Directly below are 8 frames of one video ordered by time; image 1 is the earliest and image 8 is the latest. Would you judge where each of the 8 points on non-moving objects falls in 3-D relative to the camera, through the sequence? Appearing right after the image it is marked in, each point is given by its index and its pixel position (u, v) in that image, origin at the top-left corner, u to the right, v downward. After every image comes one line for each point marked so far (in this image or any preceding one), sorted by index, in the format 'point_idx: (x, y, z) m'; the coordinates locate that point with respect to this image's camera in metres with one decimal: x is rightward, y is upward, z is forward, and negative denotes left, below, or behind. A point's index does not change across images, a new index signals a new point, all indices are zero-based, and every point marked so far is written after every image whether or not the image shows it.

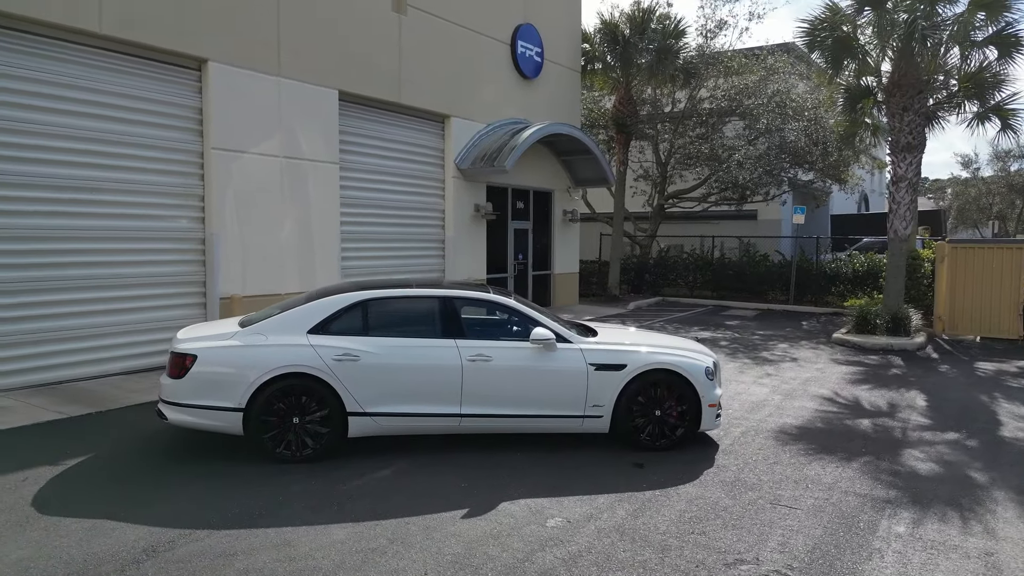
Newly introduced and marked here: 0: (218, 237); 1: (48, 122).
0: (-4.0, +0.7, +10.2) m
1: (-5.3, +1.9, +8.6) m
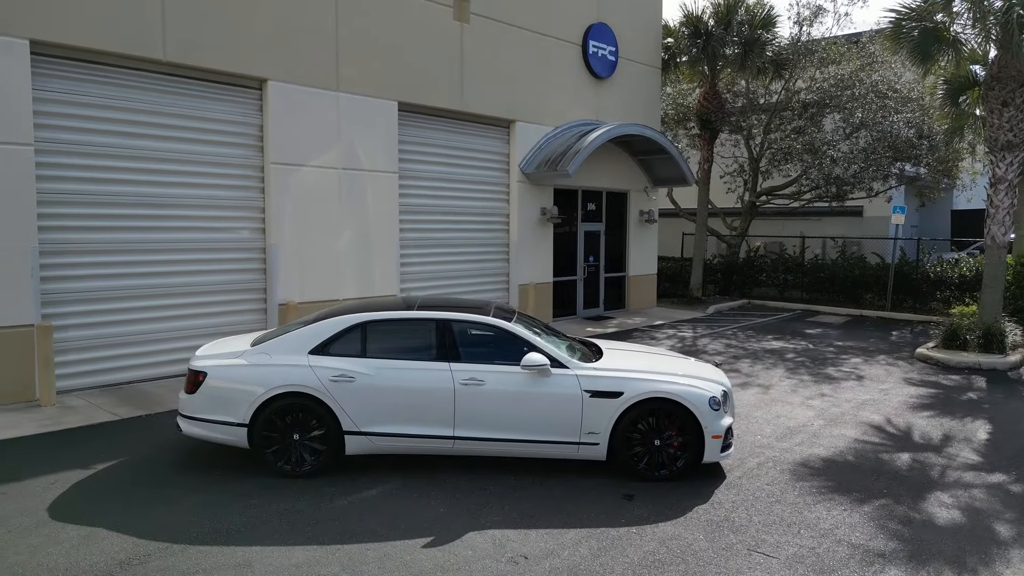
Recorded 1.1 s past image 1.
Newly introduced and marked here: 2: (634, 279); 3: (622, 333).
0: (-3.4, +0.6, +10.8) m
1: (-4.9, +1.8, +9.4) m
2: (+2.9, +0.2, +17.9) m
3: (+2.2, -0.9, +14.8) m
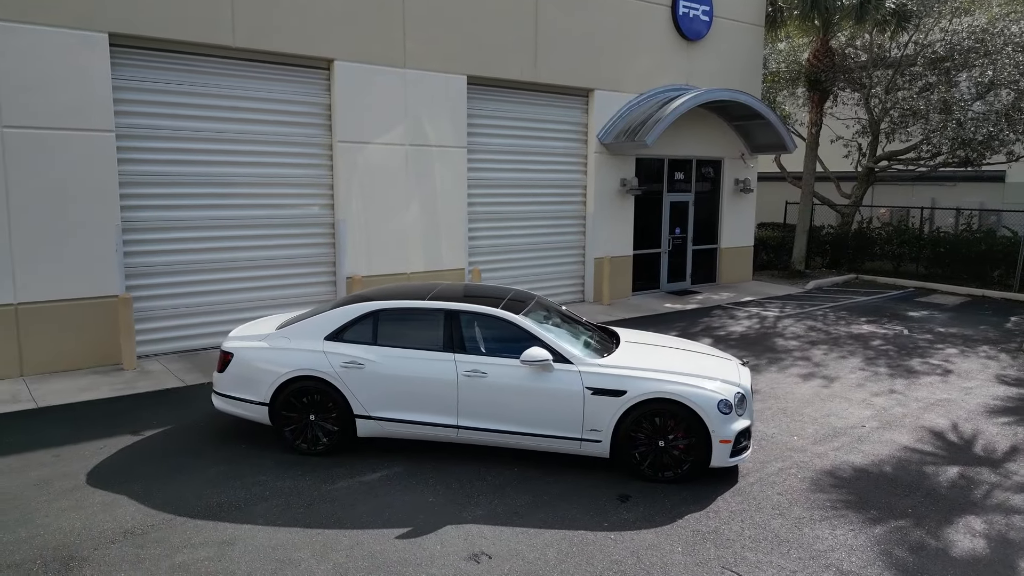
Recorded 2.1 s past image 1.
0: (-2.5, +1.0, +11.2) m
1: (-4.2, +2.1, +10.0) m
2: (+4.9, +0.8, +17.2) m
3: (+3.6, -0.4, +14.3) m
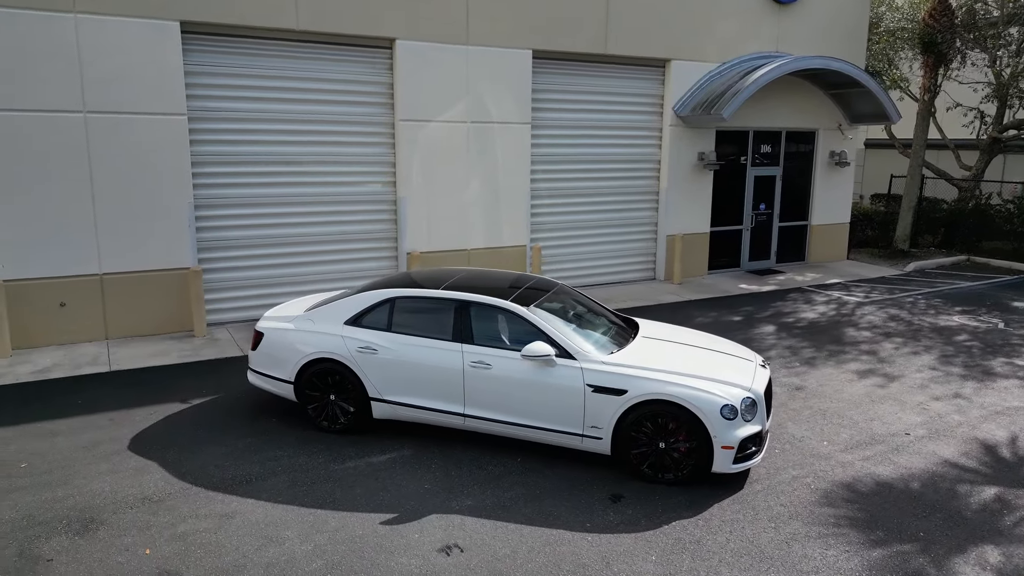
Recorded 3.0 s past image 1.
0: (-1.6, +1.4, +11.5) m
1: (-3.5, +2.5, +10.5) m
2: (+6.6, +1.3, +16.2) m
3: (+4.9, -0.1, +13.7) m
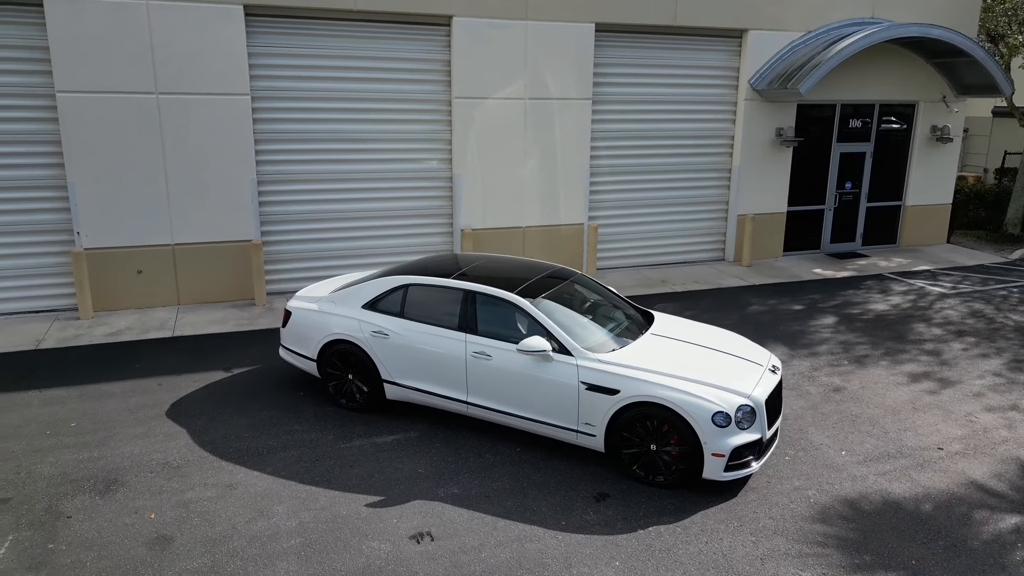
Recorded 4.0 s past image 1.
0: (-0.8, +1.7, +11.6) m
1: (-2.8, +2.9, +10.9) m
2: (+8.1, +1.6, +15.1) m
3: (+5.9, +0.2, +12.9) m
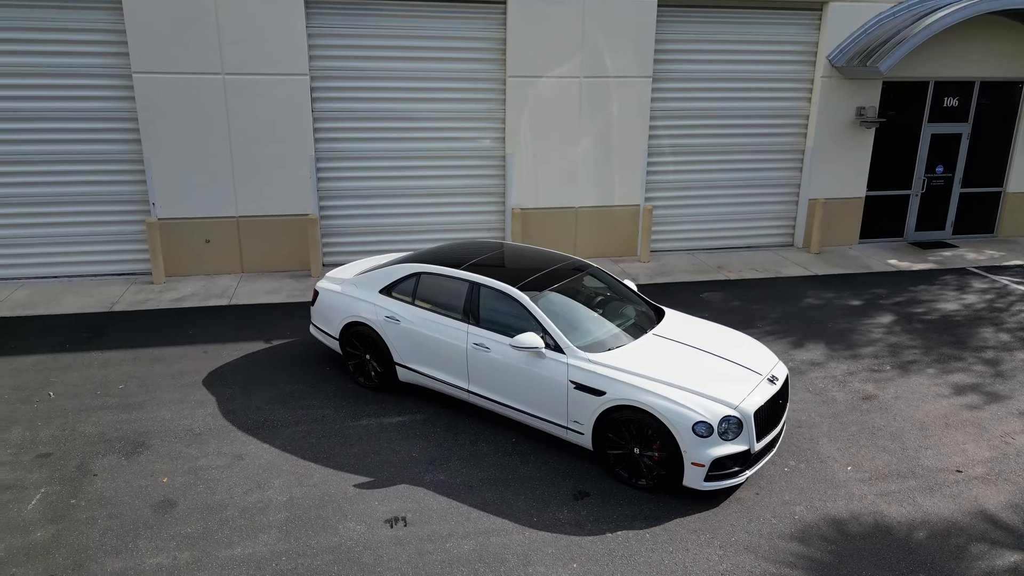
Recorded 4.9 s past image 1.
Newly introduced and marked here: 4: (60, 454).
0: (0.0, +2.1, +11.7) m
1: (-2.0, +3.3, +11.2) m
2: (+9.3, +1.7, +13.9) m
3: (+6.8, +0.3, +12.1) m
4: (-3.9, -1.4, +6.4) m
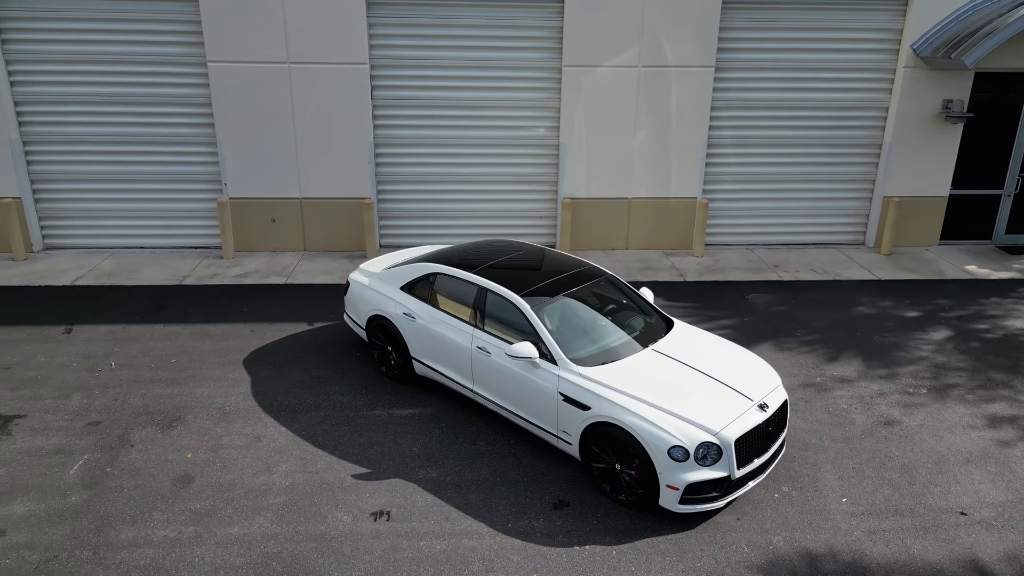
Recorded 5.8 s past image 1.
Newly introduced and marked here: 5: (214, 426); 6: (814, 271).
0: (+0.8, +2.2, +11.7) m
1: (-1.1, +3.5, +11.4) m
2: (+10.3, +1.5, +12.6) m
3: (+7.5, +0.1, +11.2) m
4: (-3.9, -1.3, +7.2) m
5: (-2.9, -1.3, +7.2) m
6: (+4.6, +0.3, +11.5) m
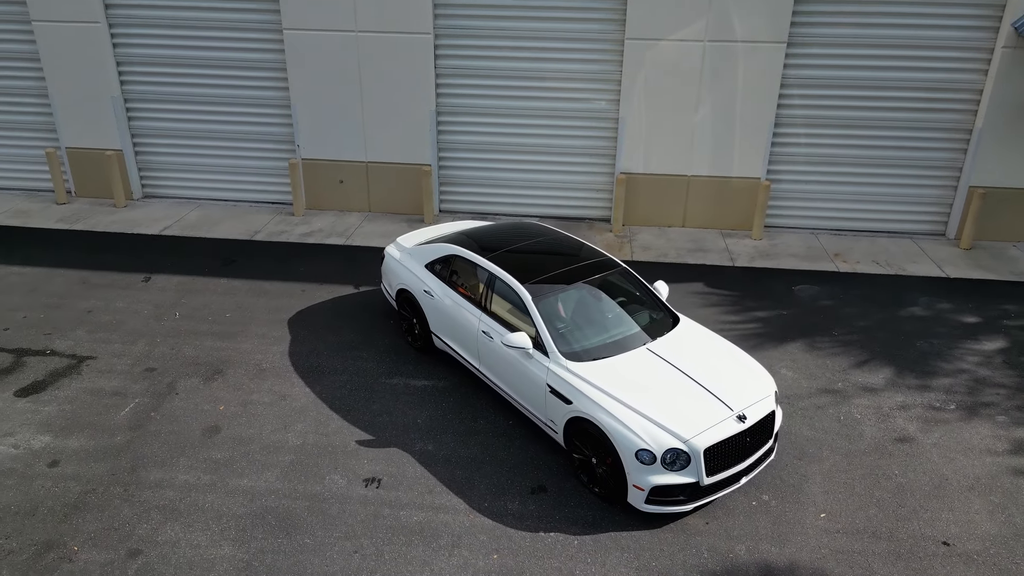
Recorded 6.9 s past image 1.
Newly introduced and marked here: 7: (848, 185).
0: (+1.7, +2.6, +11.6) m
1: (-0.2, +4.0, +11.5) m
2: (+11.2, +1.3, +11.1) m
3: (+8.1, 0.0, +10.3) m
4: (-3.8, -0.9, +8.1) m
5: (-2.8, -1.0, +8.0) m
6: (+5.4, +0.4, +11.0) m
7: (+5.3, +1.6, +11.9) m
